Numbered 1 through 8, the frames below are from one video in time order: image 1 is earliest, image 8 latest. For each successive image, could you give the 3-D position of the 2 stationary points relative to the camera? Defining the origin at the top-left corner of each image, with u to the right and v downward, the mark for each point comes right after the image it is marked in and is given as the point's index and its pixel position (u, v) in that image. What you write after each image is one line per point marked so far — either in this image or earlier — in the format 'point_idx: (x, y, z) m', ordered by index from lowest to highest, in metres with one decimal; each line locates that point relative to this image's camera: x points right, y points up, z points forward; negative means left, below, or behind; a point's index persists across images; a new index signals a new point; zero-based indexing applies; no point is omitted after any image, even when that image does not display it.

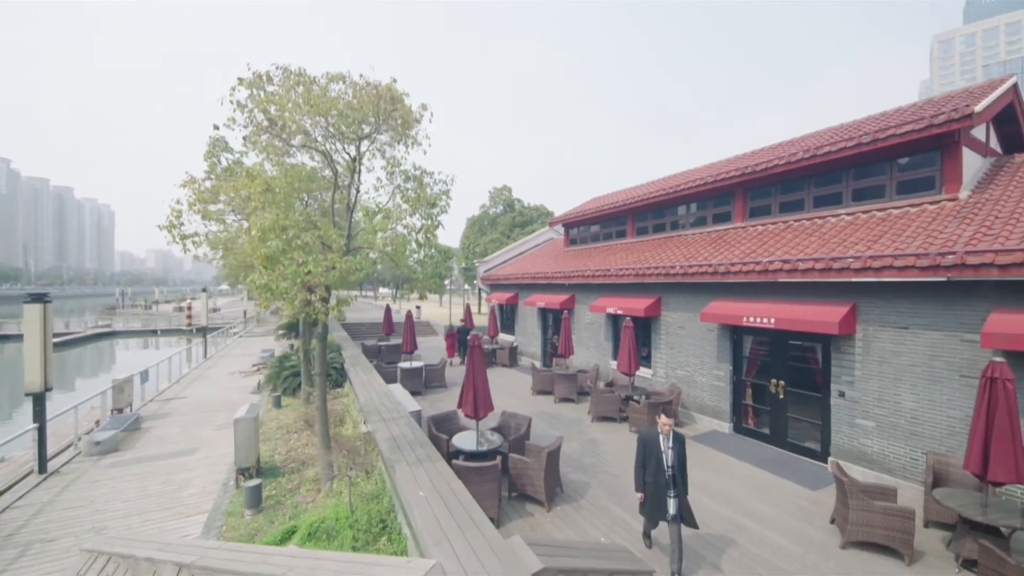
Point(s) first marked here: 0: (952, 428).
0: (+7.3, -2.3, +6.5) m
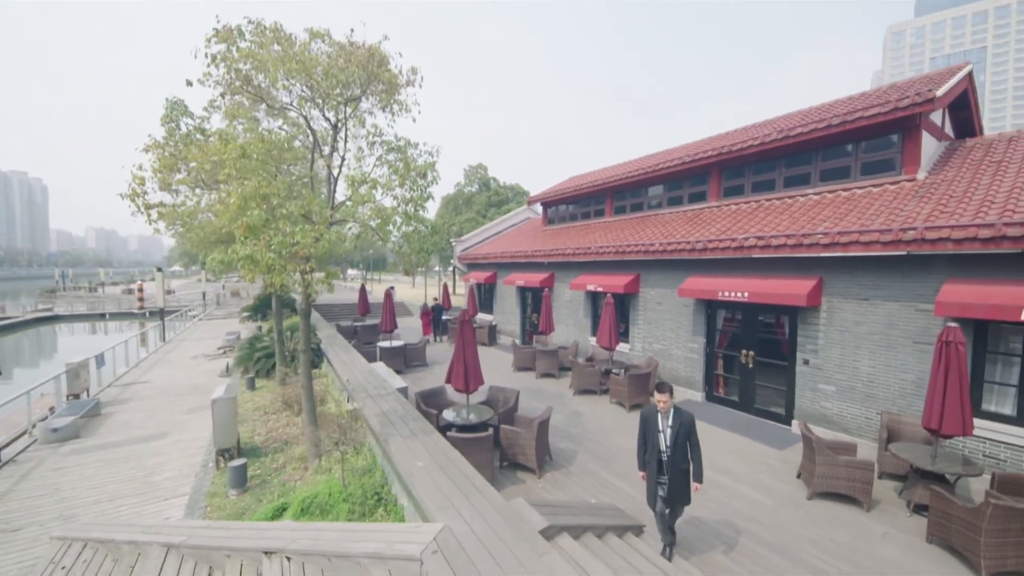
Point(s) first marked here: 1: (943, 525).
0: (+7.2, -1.9, +7.1) m
1: (+5.4, -2.9, +4.8) m
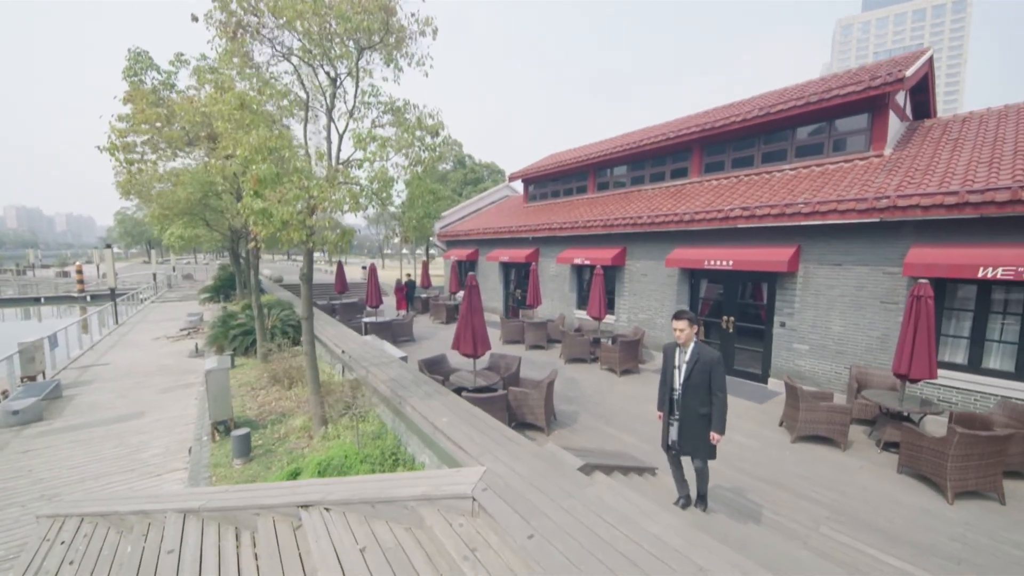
0: (+7.3, -1.2, +7.9) m
1: (+5.7, -2.4, +5.5) m
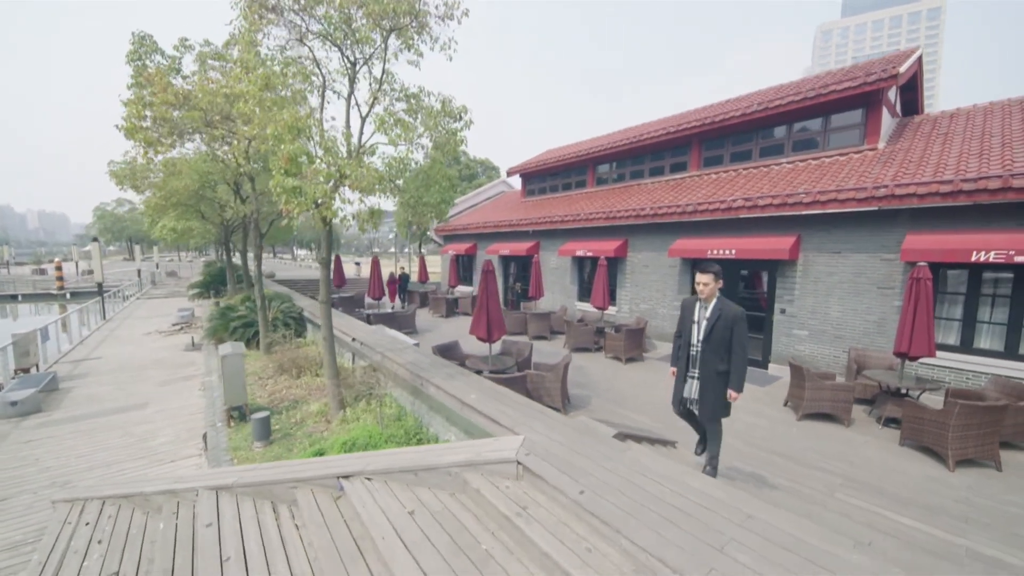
0: (+7.5, -0.9, +8.2) m
1: (+6.0, -2.1, +5.8) m
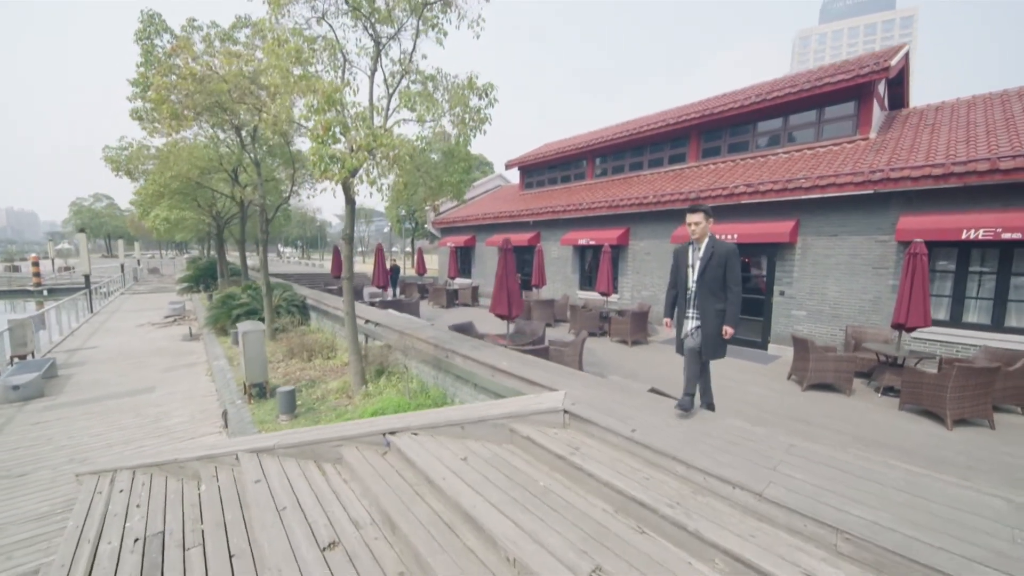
0: (+7.8, -0.4, +8.6) m
1: (+6.4, -1.6, +6.2) m
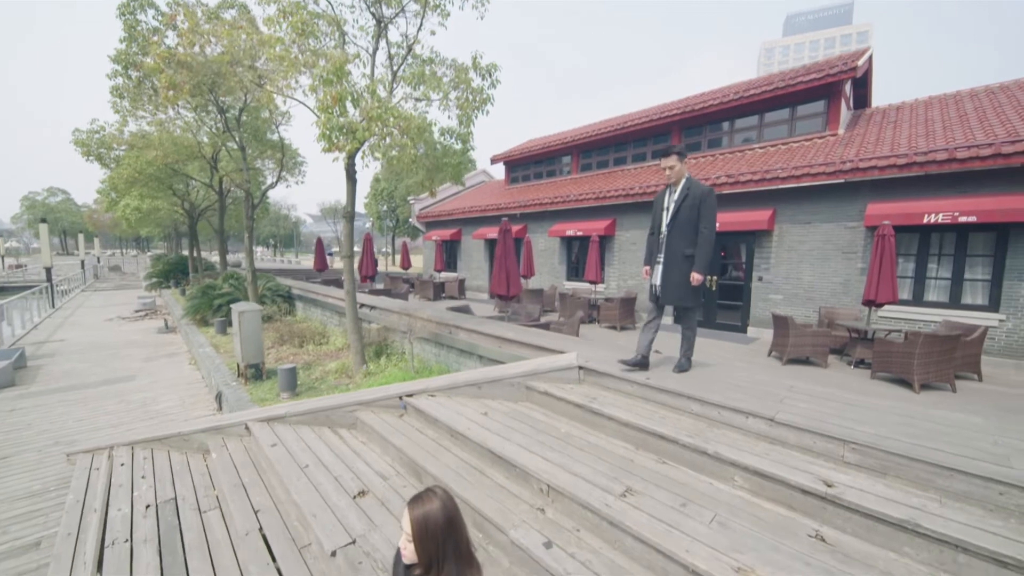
0: (+7.7, -0.1, +9.2) m
1: (+6.4, -1.2, +6.7) m
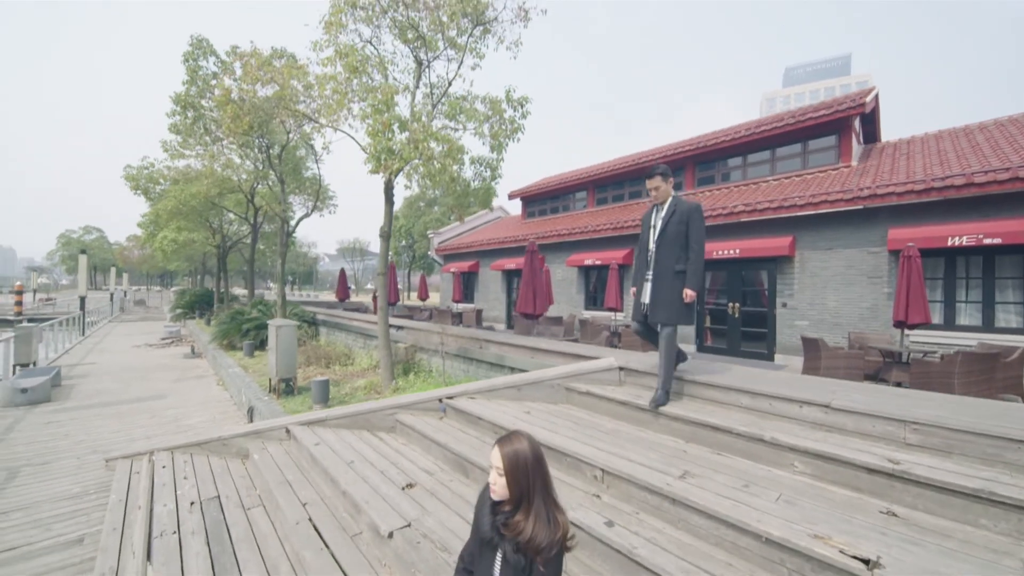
0: (+8.3, -0.6, +9.1) m
1: (+6.9, -1.6, +6.5) m
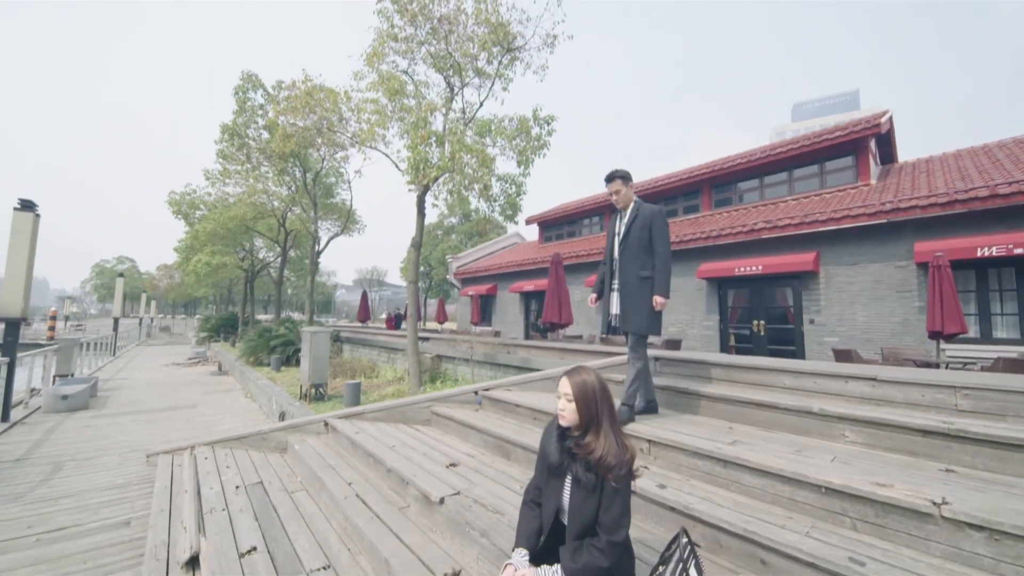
0: (+8.8, -1.0, +9.0) m
1: (+7.4, -1.7, +6.3) m
